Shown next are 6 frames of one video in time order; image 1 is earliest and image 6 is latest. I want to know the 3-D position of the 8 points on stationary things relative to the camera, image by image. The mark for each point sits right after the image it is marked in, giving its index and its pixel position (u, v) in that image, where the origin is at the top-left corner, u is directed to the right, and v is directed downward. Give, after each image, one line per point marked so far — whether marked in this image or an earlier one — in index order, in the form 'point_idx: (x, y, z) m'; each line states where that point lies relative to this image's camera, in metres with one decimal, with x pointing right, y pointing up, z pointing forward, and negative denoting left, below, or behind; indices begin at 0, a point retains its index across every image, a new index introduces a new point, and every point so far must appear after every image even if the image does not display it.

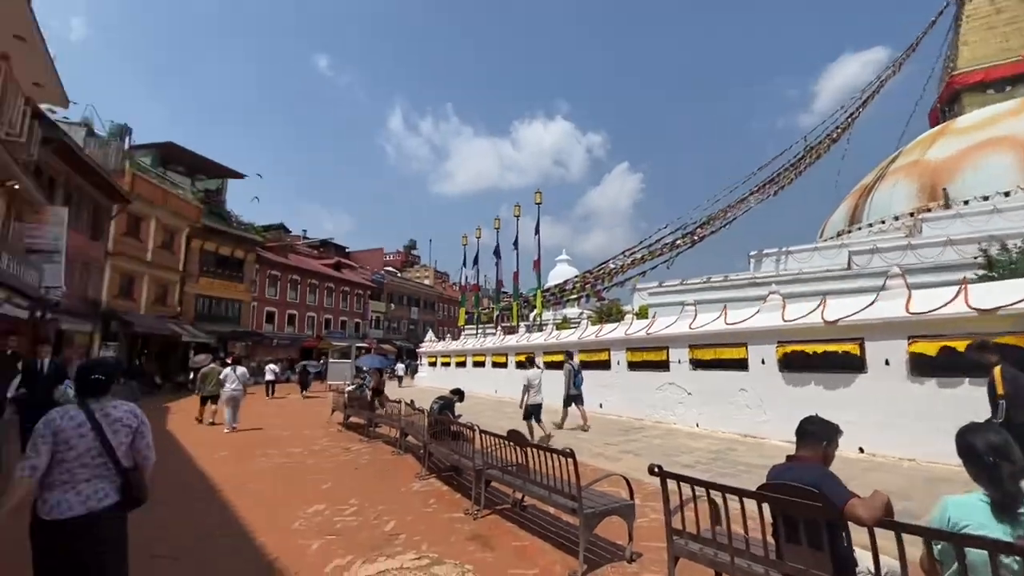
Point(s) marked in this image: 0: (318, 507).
0: (-2.5, -2.8, +6.1) m
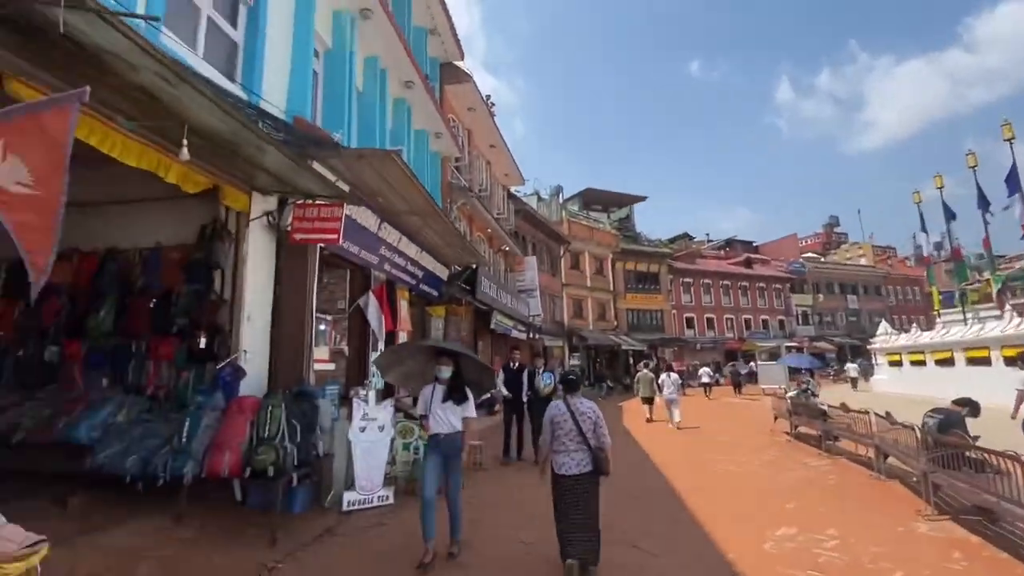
0: (+3.1, -2.7, +5.3) m
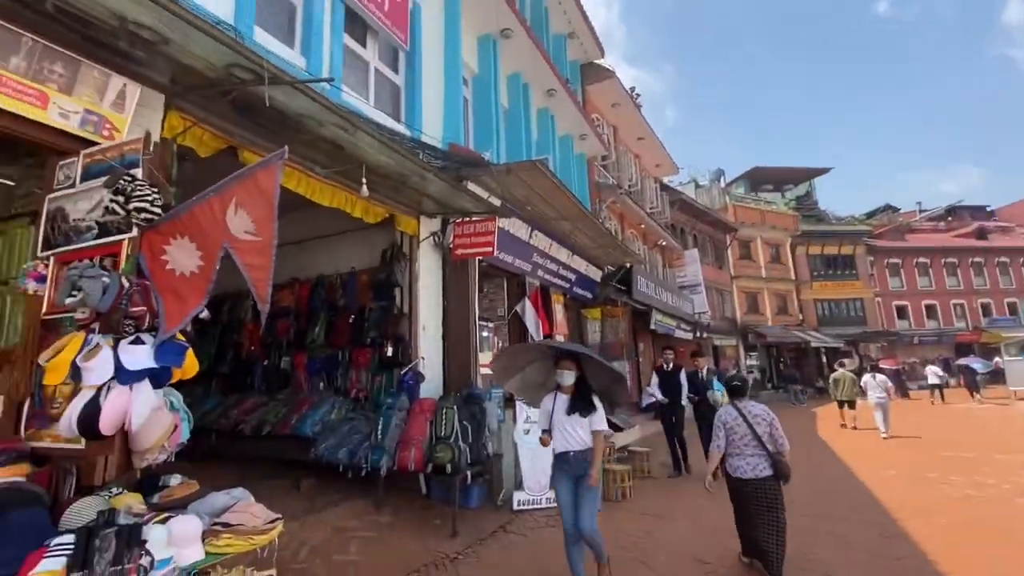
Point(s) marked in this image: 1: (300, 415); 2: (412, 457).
0: (+4.7, -2.5, +4.0) m
1: (-2.7, -1.6, +6.2) m
2: (-1.0, -1.8, +5.1) m
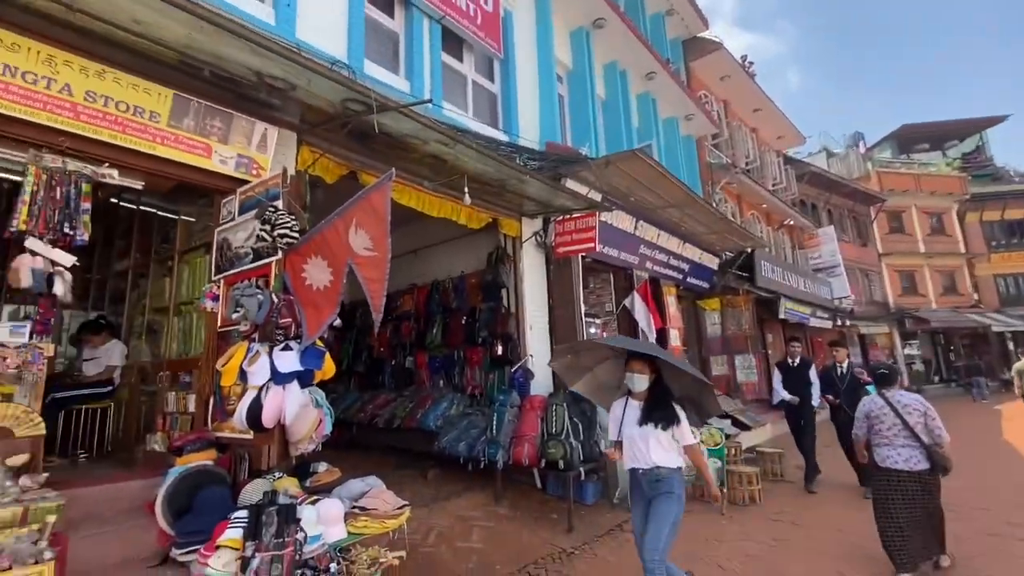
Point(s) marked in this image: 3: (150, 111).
0: (+5.6, -2.2, +2.9) m
1: (-1.2, -1.7, +6.7) m
2: (+0.2, -1.8, +5.2) m
3: (-2.6, +1.3, +3.5) m
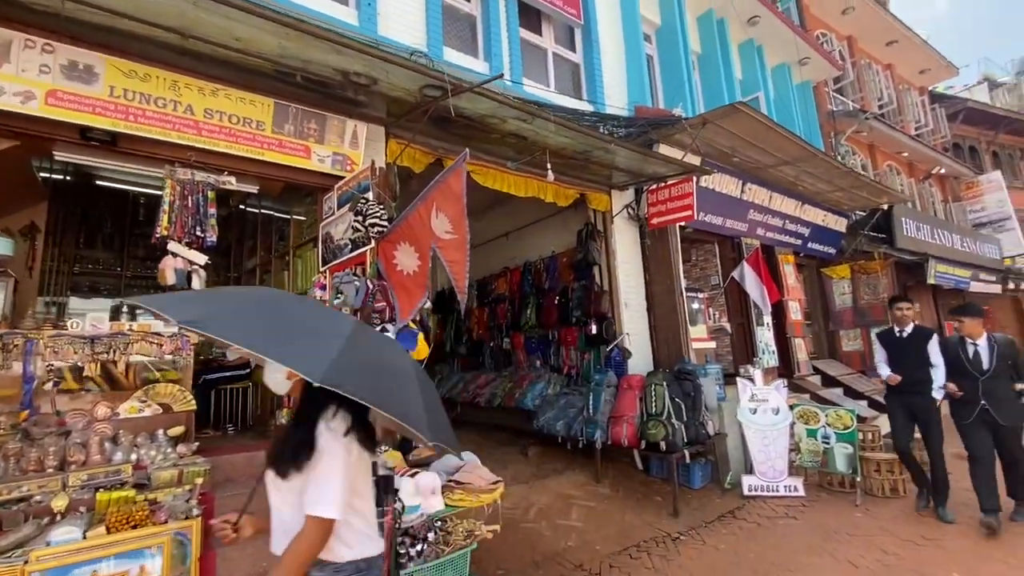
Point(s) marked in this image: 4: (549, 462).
0: (+6.0, -1.8, +1.7) m
1: (+0.1, -1.4, +6.8) m
2: (+1.2, -1.5, +5.1) m
3: (-2.1, +1.4, +3.9) m
4: (+0.5, -2.1, +5.8) m
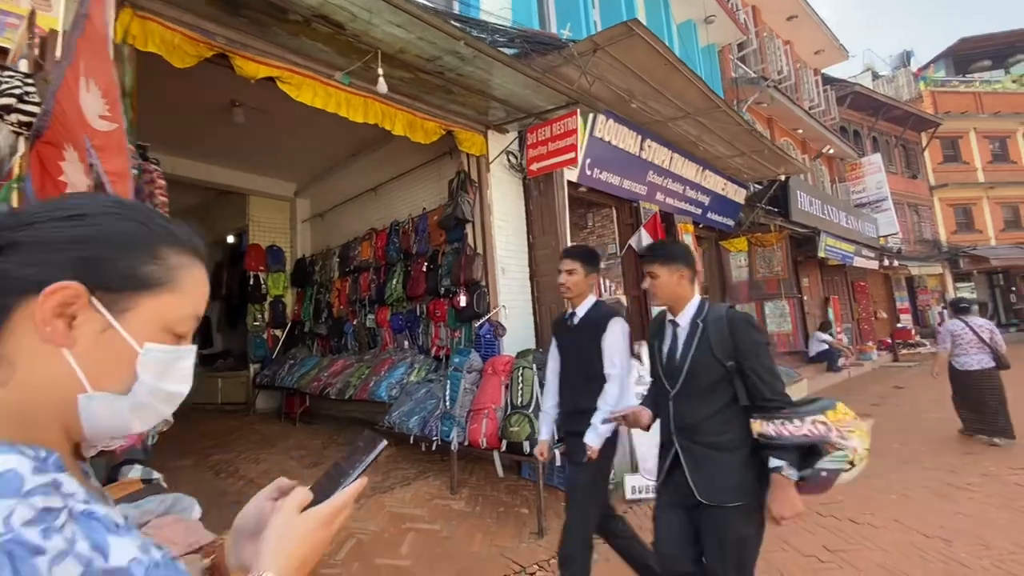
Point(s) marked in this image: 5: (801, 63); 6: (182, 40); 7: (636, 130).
0: (+5.1, -1.6, +1.4) m
1: (-1.5, -1.0, +5.5) m
2: (-0.2, -1.2, +4.0) m
3: (-3.2, +1.7, +2.1) m
4: (-1.1, -1.7, +4.6) m
5: (+8.7, +6.8, +14.4) m
6: (-2.2, +1.7, +3.2) m
7: (+1.7, +2.2, +6.6) m
